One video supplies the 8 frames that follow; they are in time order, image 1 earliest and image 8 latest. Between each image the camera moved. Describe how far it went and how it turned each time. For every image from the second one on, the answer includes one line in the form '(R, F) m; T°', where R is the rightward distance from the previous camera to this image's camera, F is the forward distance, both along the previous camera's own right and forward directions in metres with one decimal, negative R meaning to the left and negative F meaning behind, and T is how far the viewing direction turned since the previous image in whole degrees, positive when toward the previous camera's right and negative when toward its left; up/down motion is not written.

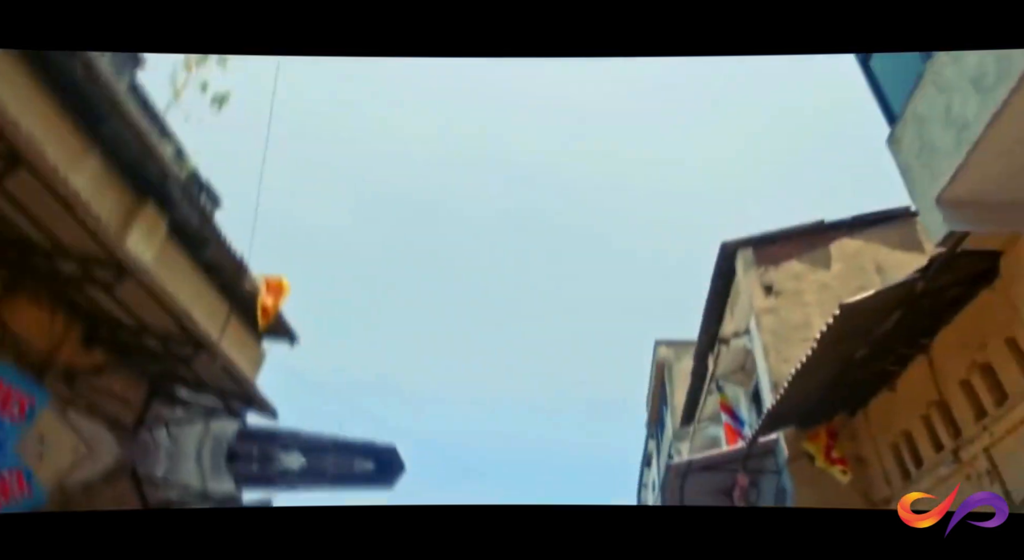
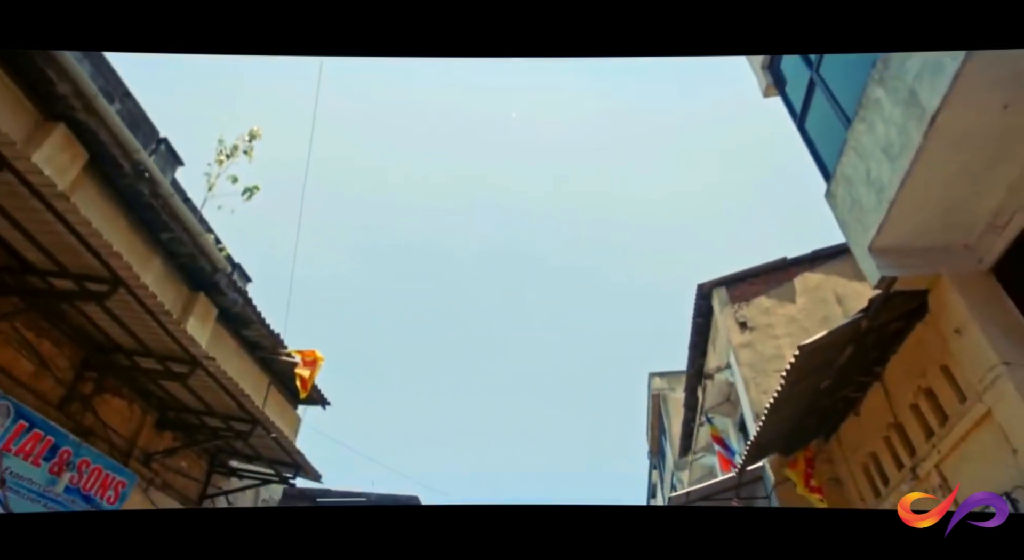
(-0.2, -0.9) m; +1°
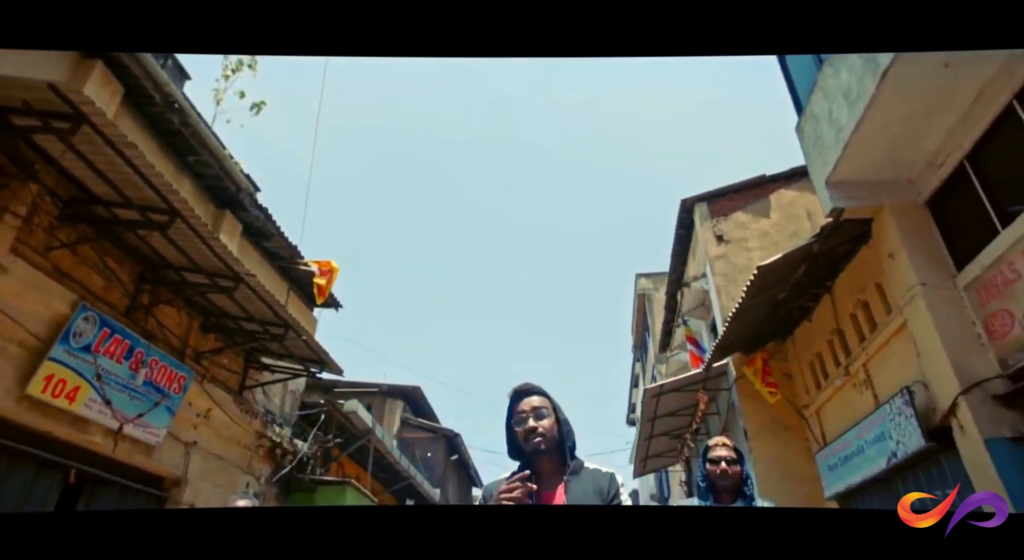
(-0.1, -0.8) m; +1°
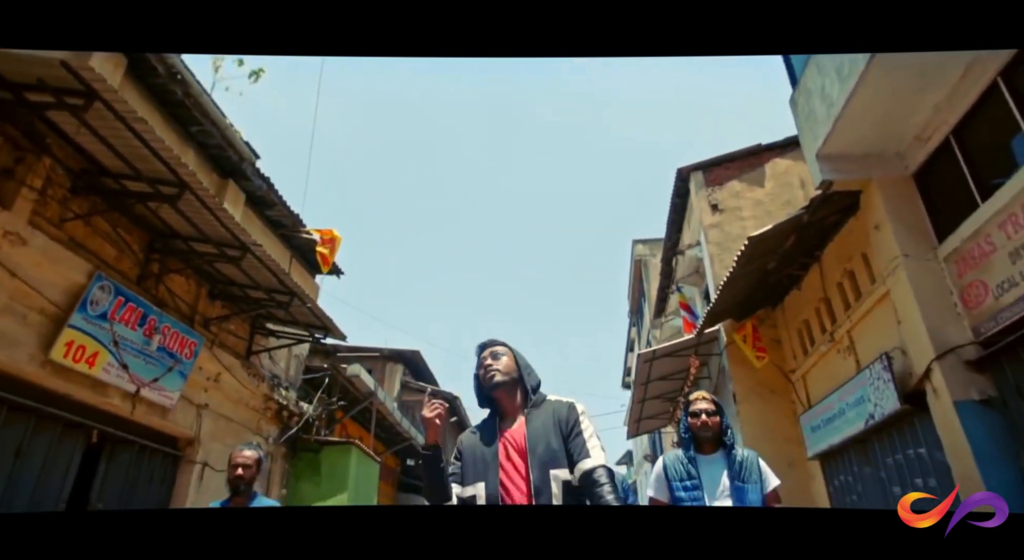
(0.0, -0.2) m; 0°
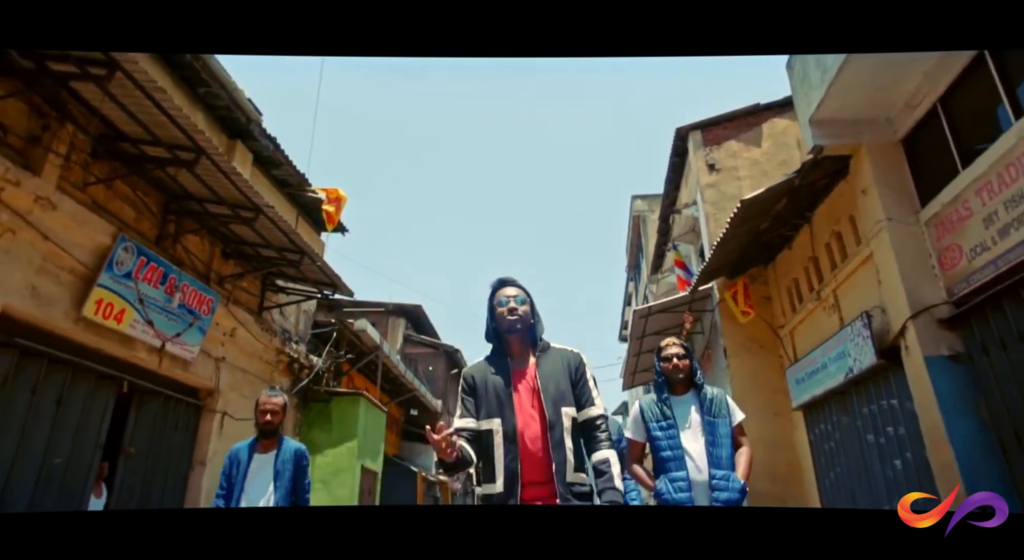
(0.0, -0.3) m; 0°
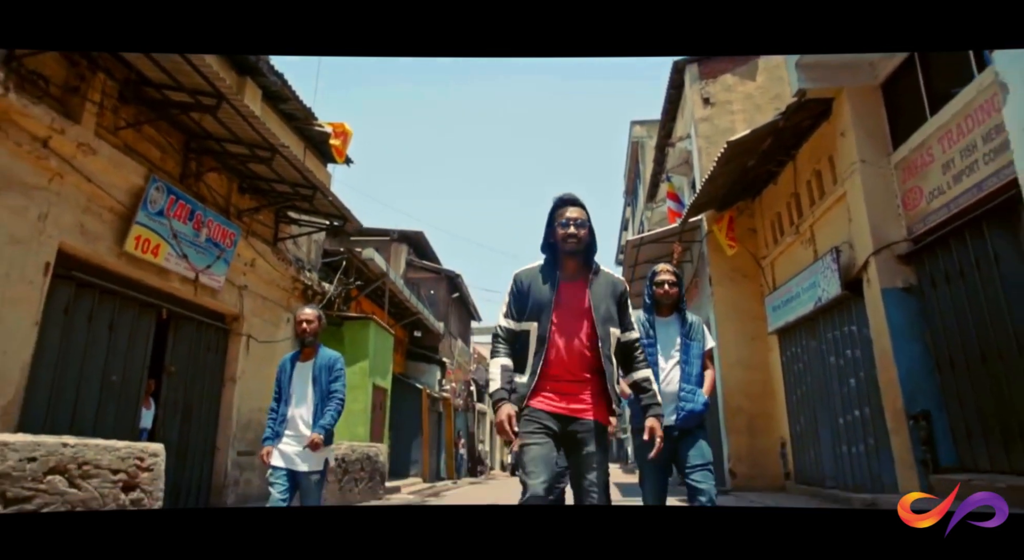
(0.0, -0.5) m; 0°
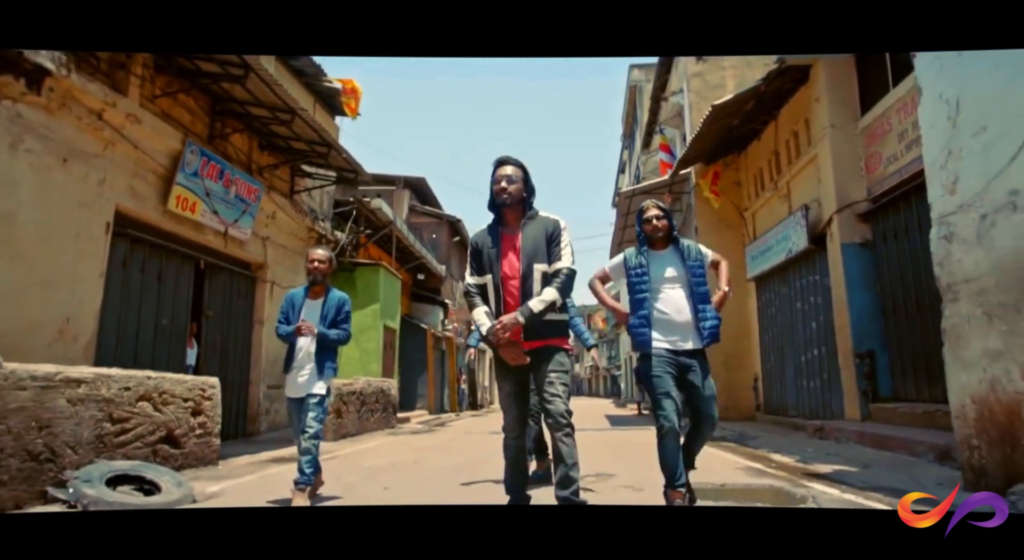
(0.0, -0.7) m; 0°
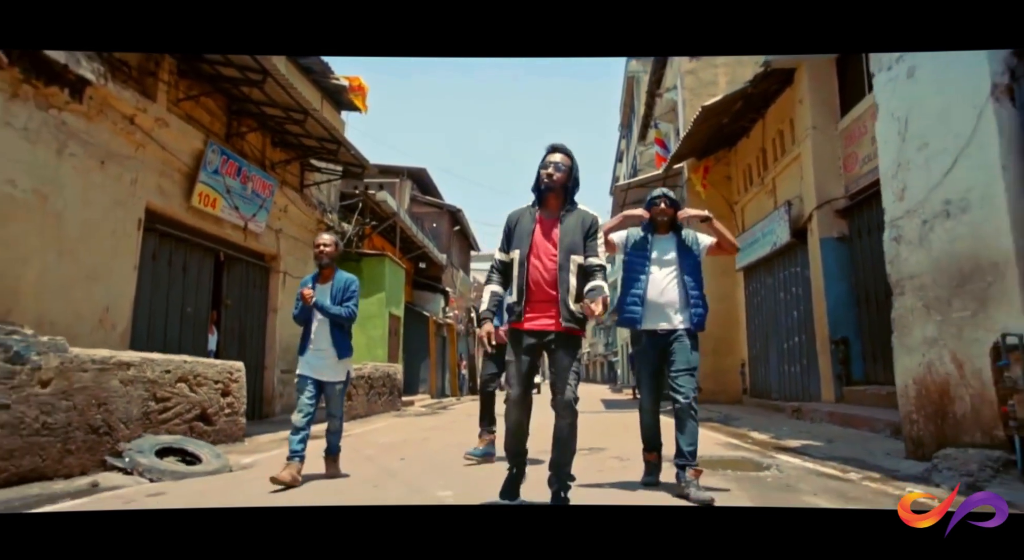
(0.0, -0.5) m; 0°
